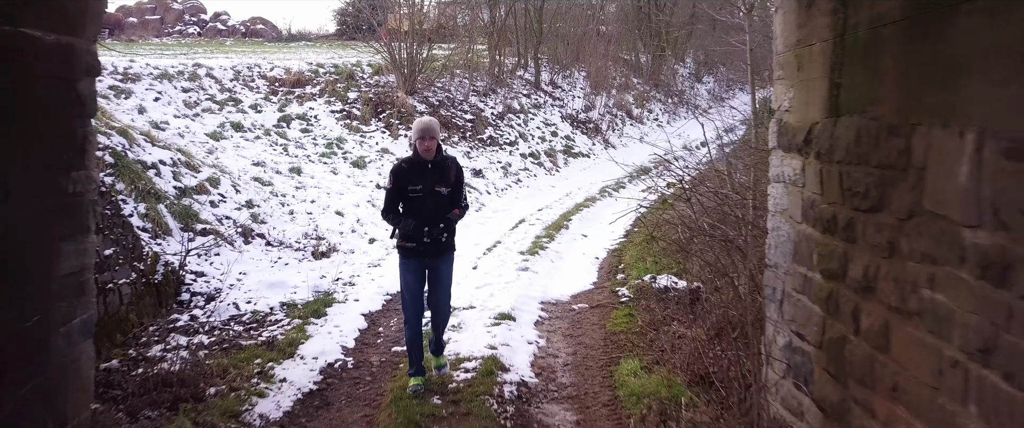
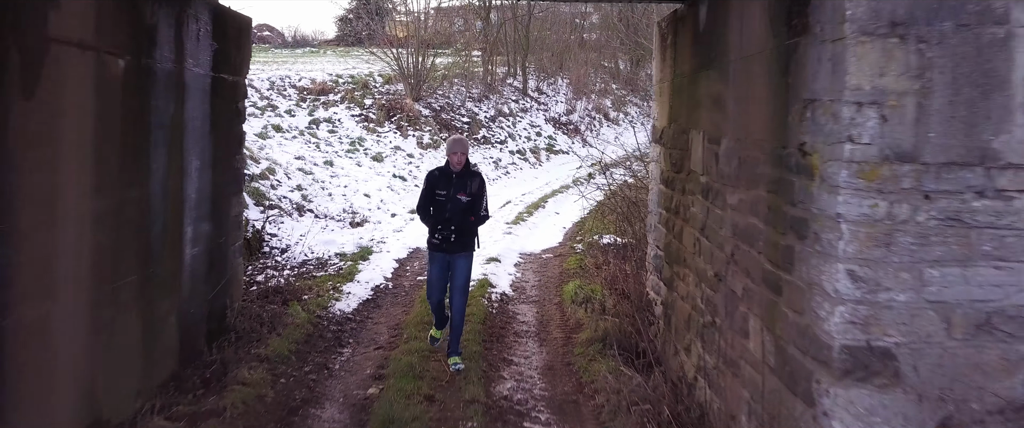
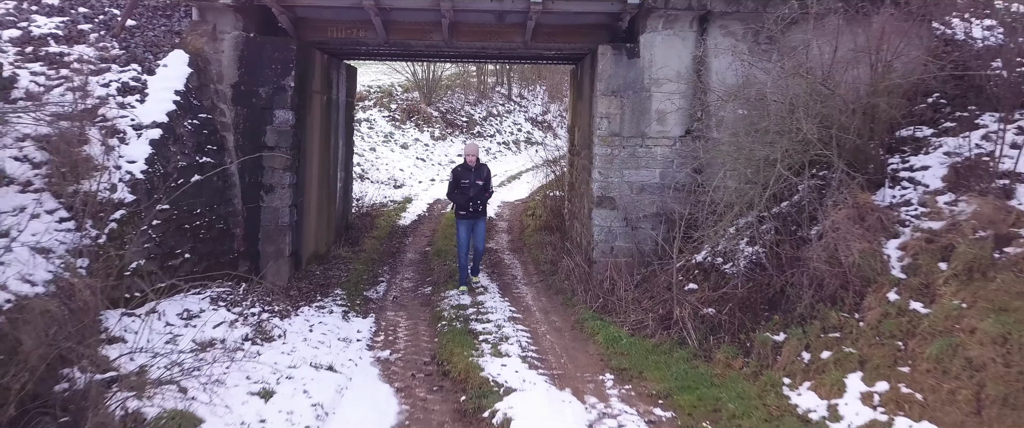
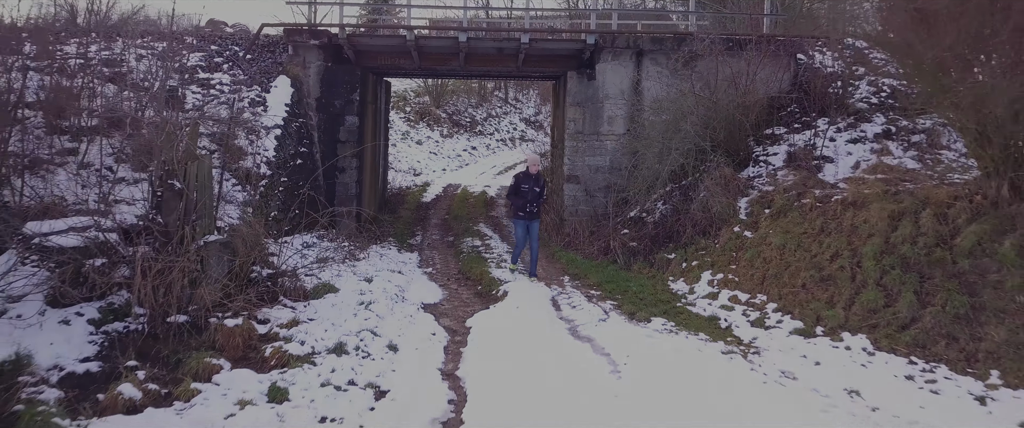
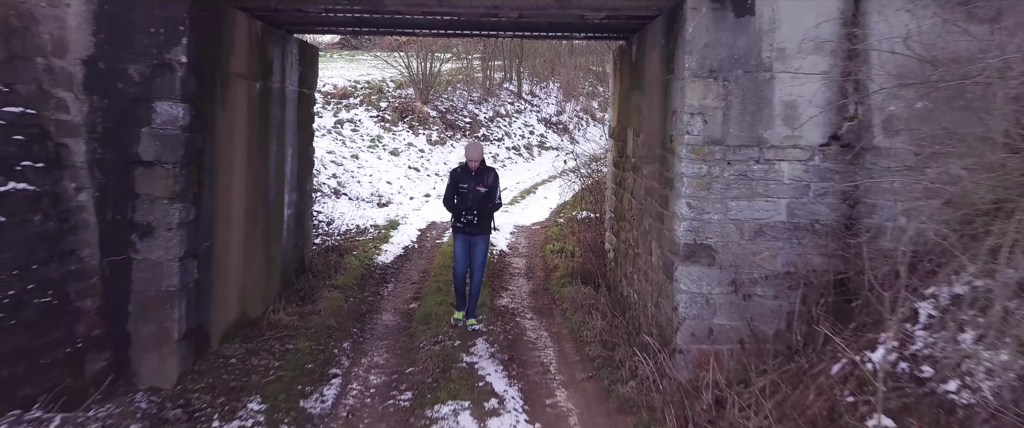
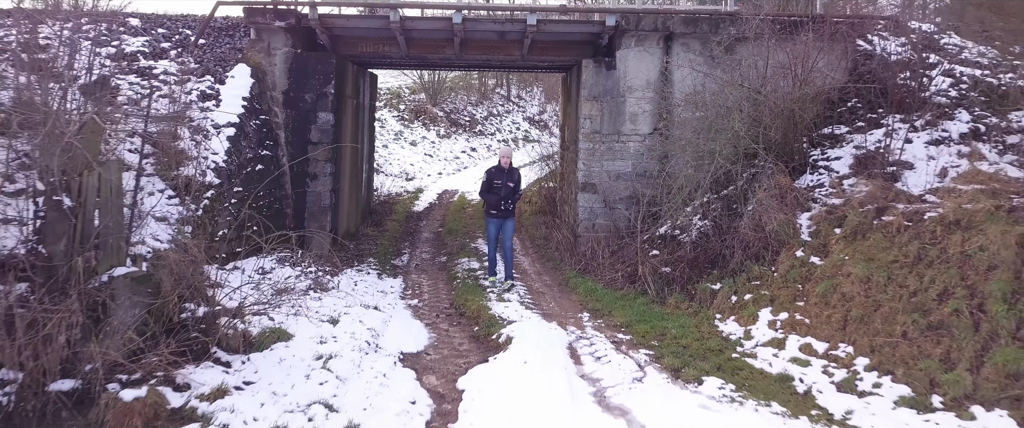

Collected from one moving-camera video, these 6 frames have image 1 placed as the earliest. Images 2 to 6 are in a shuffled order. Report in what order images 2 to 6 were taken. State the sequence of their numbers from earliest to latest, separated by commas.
2, 5, 3, 6, 4
